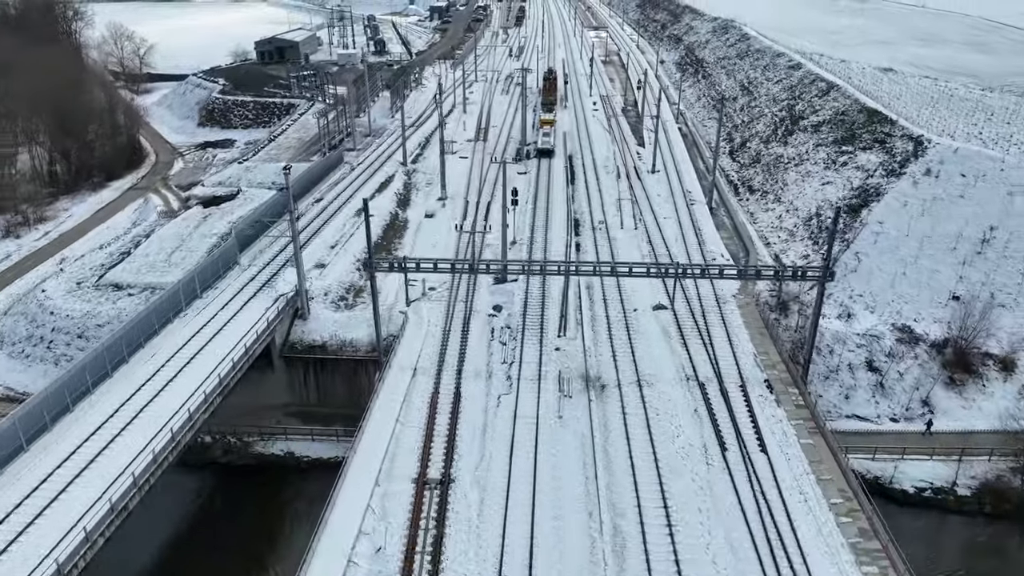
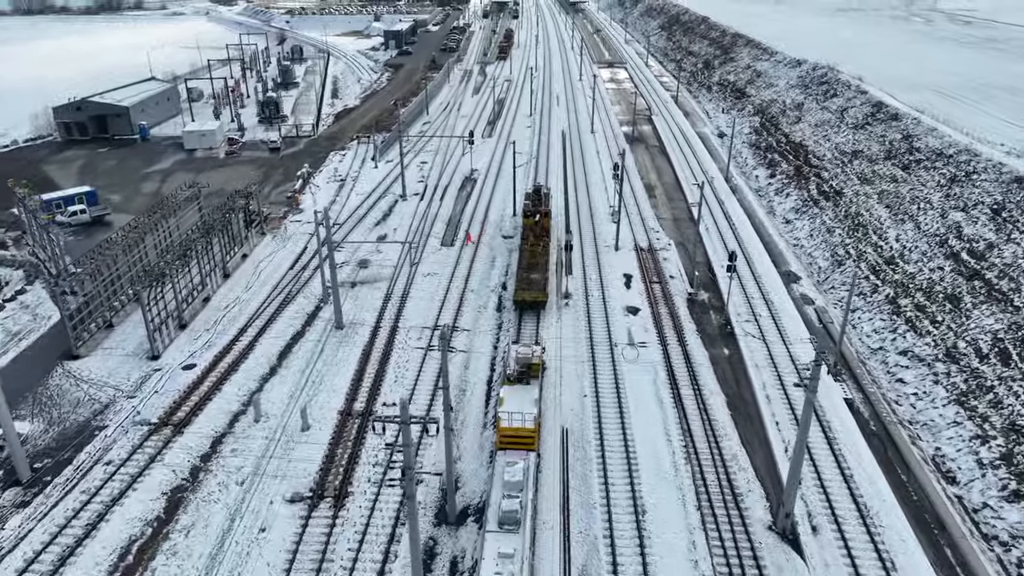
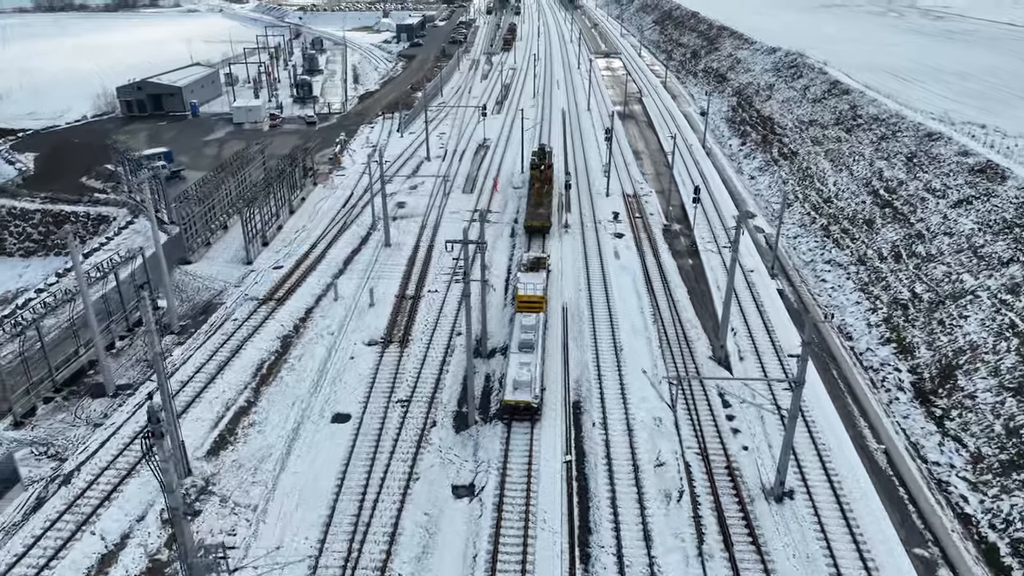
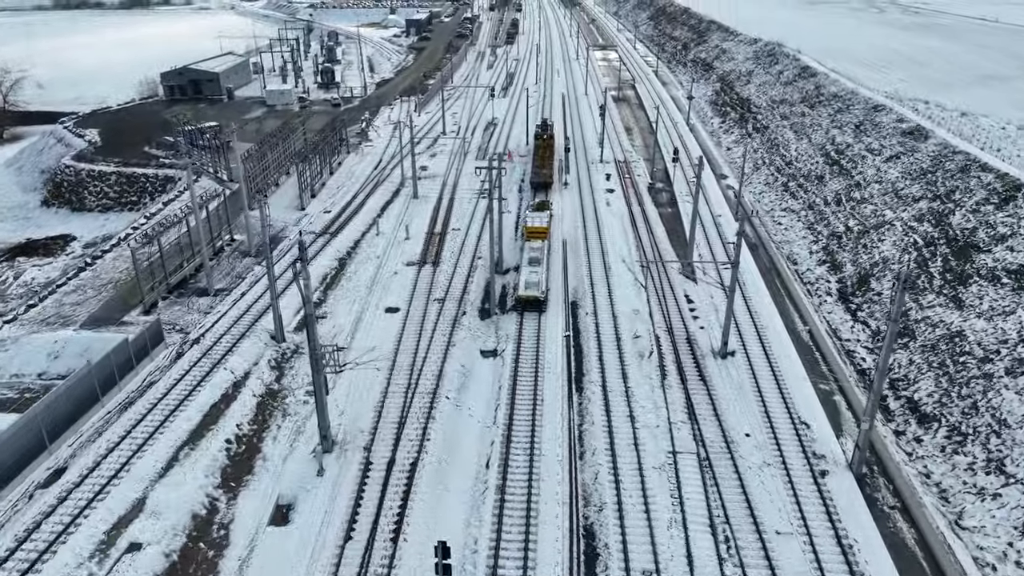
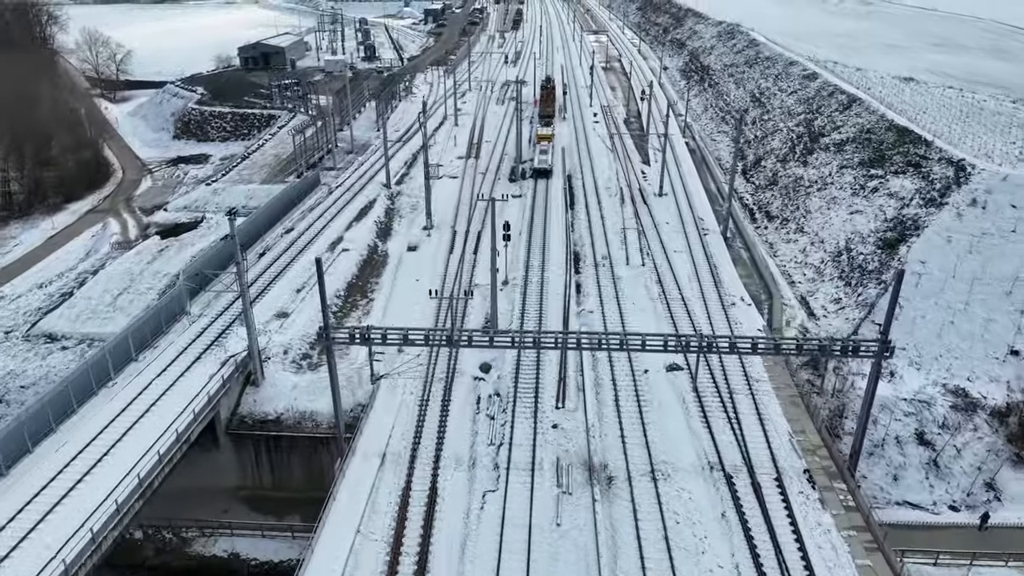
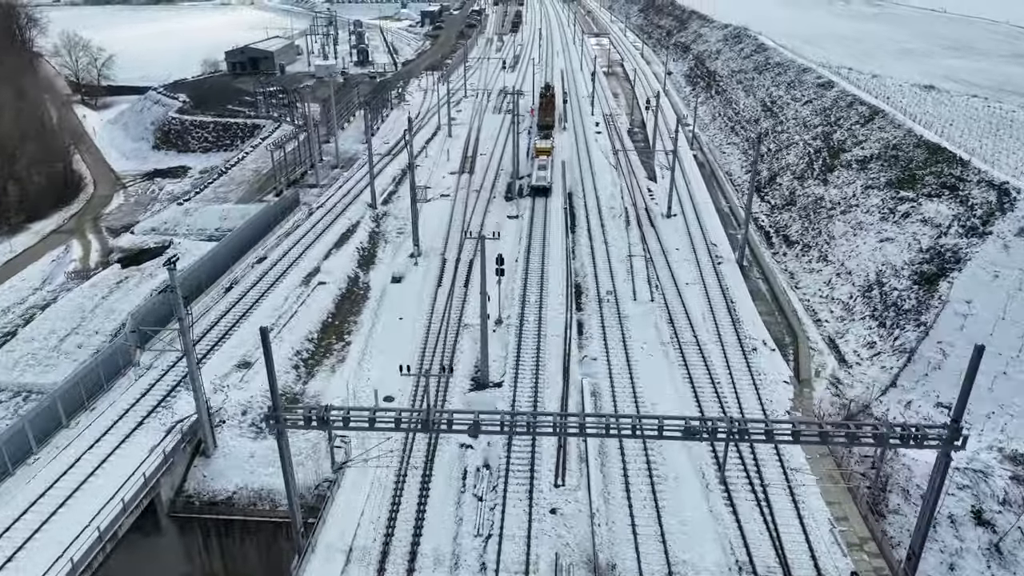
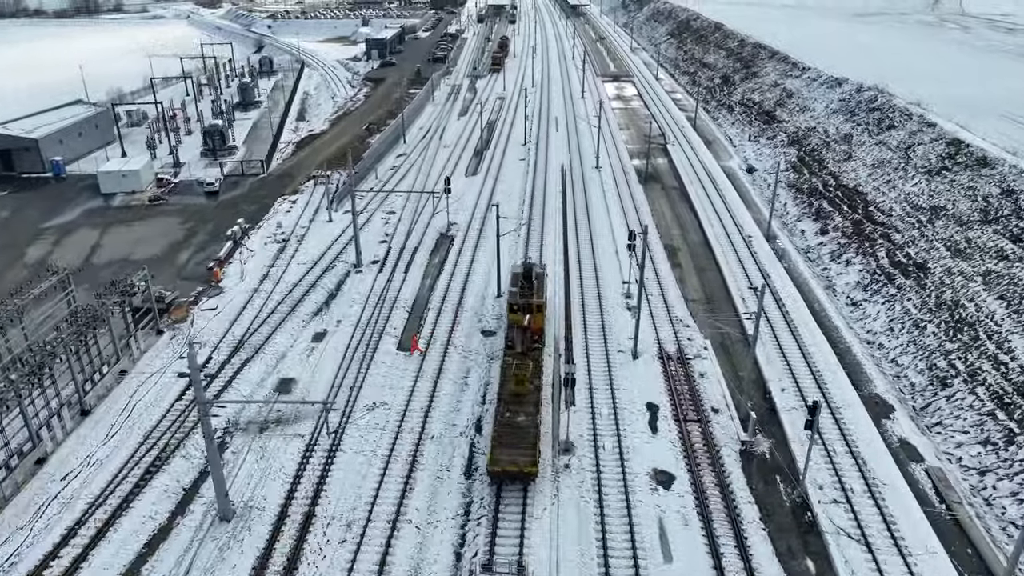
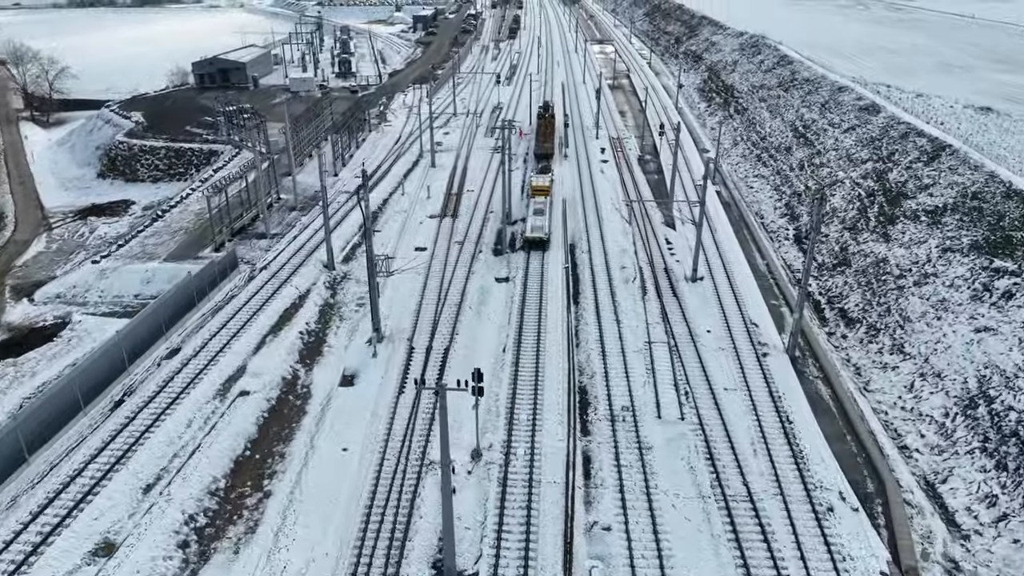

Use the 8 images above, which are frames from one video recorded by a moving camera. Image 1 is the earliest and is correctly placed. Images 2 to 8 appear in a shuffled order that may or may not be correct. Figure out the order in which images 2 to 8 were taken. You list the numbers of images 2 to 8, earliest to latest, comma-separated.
5, 6, 8, 4, 3, 2, 7
